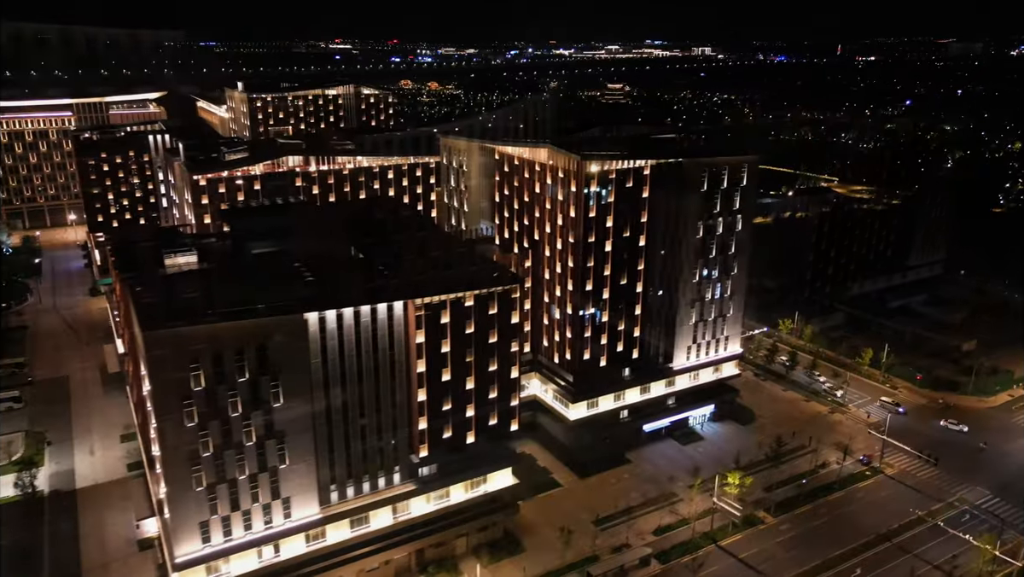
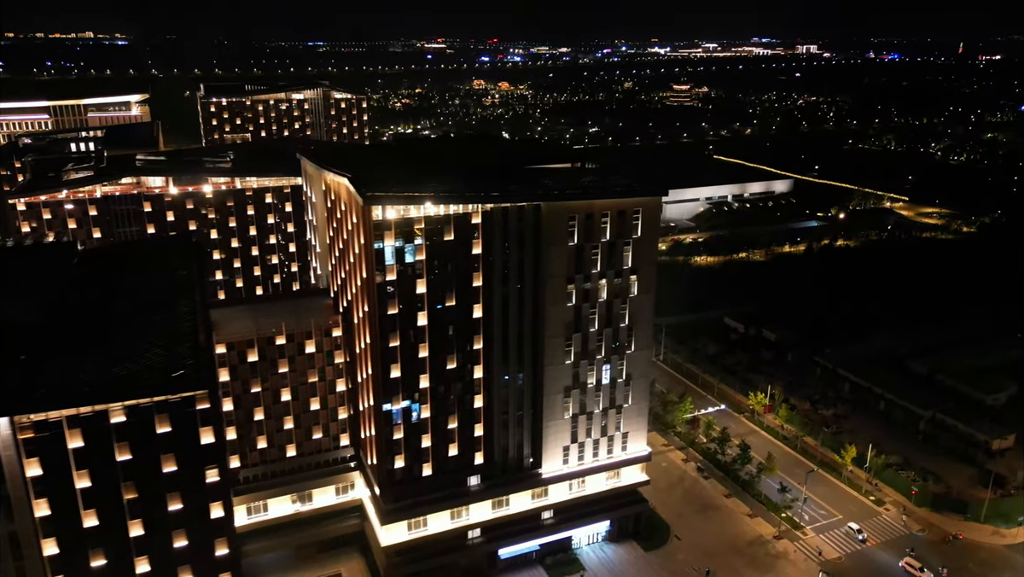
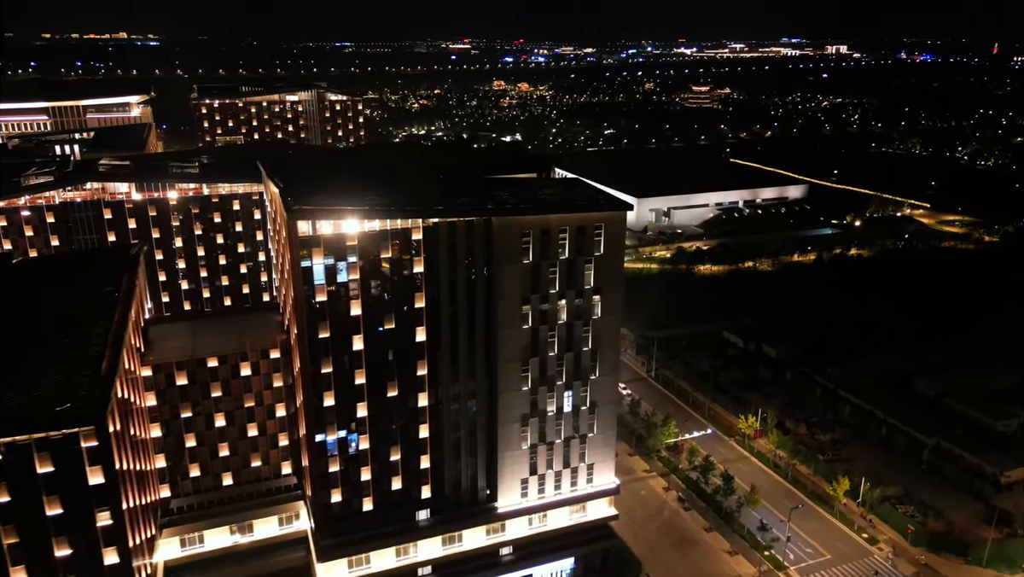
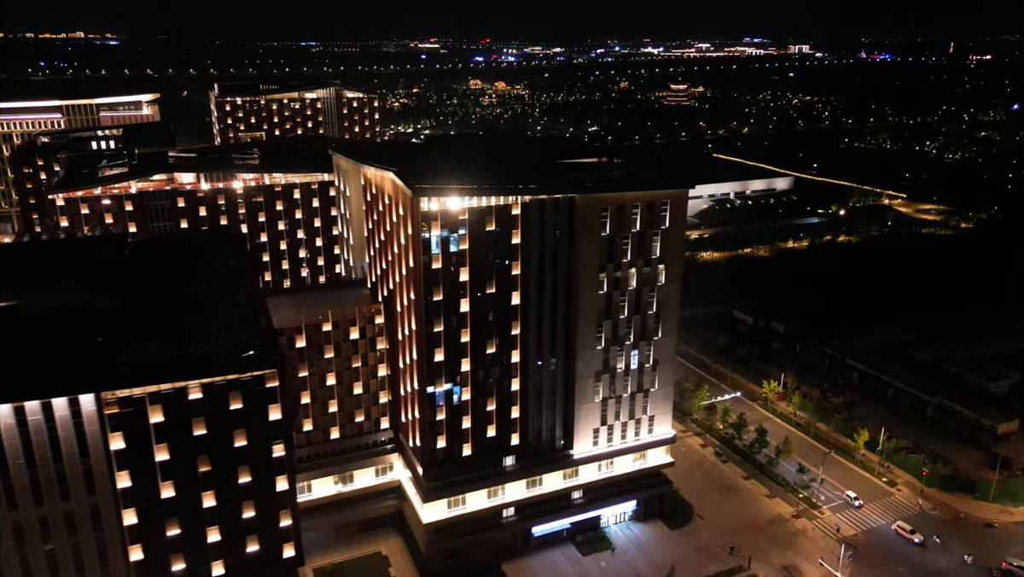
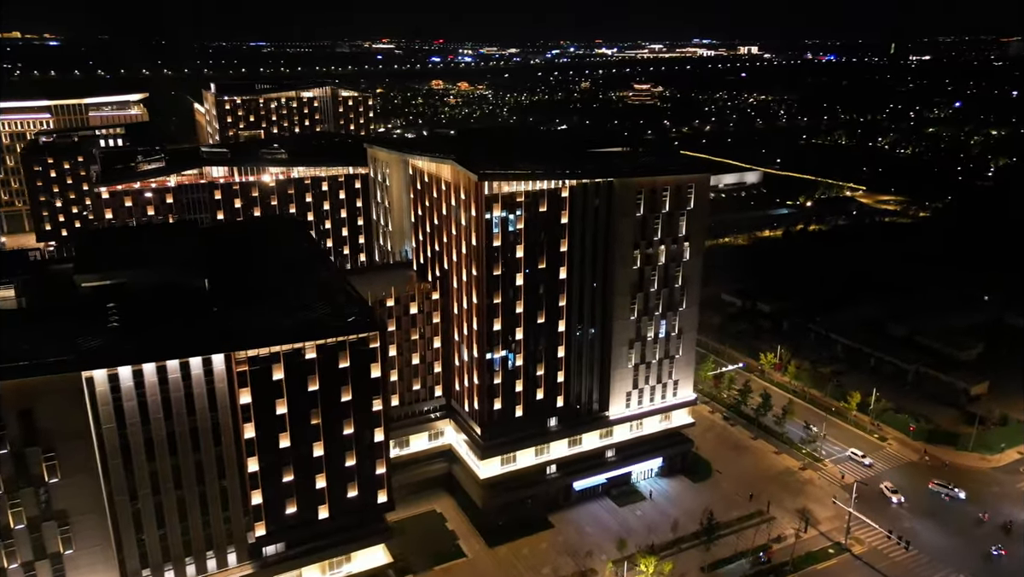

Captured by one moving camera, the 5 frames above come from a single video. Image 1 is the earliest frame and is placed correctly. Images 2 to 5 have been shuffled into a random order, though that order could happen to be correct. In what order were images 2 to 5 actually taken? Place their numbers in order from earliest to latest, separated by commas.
5, 4, 2, 3
